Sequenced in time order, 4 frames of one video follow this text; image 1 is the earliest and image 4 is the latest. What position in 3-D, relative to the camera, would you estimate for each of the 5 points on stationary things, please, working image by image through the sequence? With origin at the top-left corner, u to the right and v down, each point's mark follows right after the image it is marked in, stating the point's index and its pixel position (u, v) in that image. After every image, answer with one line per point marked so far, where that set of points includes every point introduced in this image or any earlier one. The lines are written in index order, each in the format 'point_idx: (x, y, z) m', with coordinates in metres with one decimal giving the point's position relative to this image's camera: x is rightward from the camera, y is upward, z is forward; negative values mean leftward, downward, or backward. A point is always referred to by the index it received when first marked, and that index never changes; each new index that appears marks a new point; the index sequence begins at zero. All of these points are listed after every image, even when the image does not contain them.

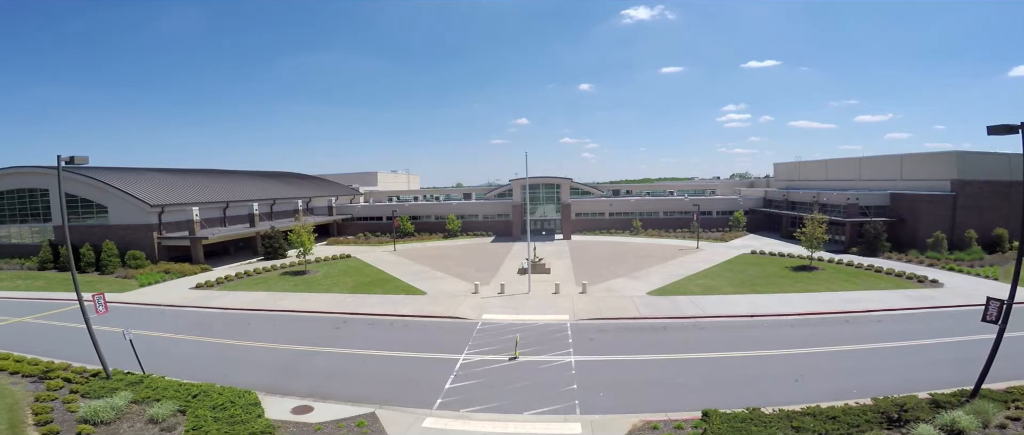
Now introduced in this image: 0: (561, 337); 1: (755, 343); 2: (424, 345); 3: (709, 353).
0: (+1.9, -4.6, +17.2) m
1: (+9.3, -4.8, +17.3) m
2: (-3.4, -4.9, +17.2) m
3: (+7.1, -4.8, +16.2) m
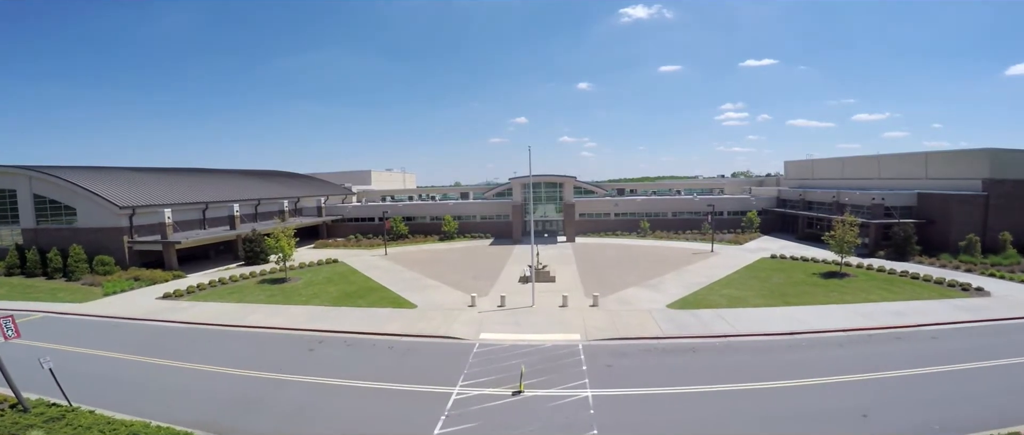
0: (+2.0, -4.7, +14.6) m
1: (+9.4, -4.9, +14.7) m
2: (-3.3, -5.1, +14.7) m
3: (+7.2, -5.0, +13.7) m
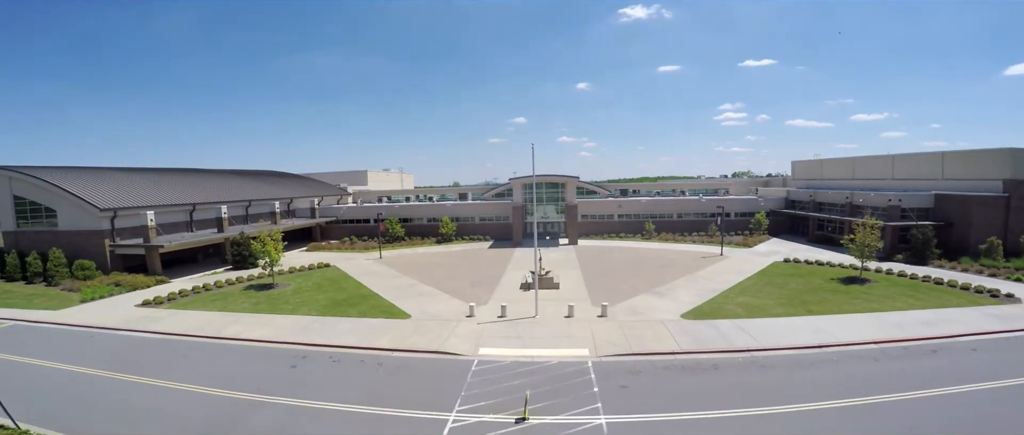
0: (+2.0, -4.8, +13.2) m
1: (+9.5, -5.0, +13.3) m
2: (-3.2, -5.2, +13.2) m
3: (+7.3, -5.1, +12.3) m
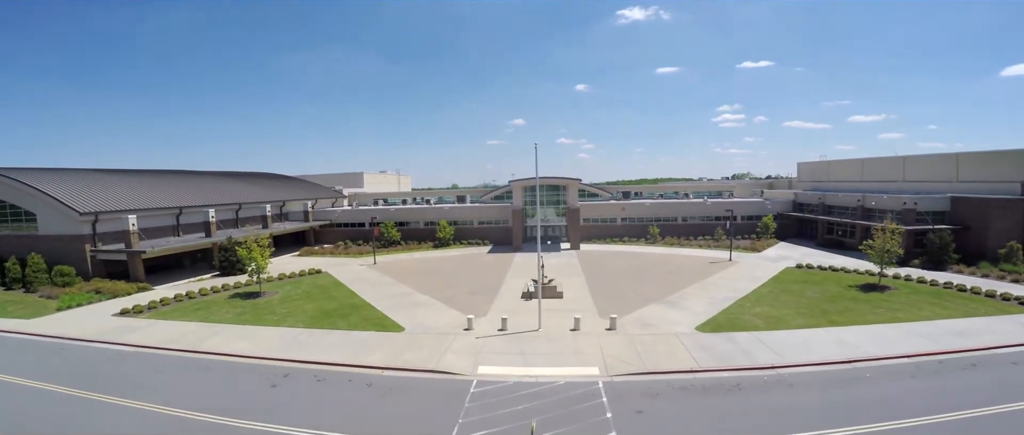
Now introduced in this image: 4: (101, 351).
0: (+2.1, -5.0, +11.9) m
1: (+9.5, -5.1, +12.1) m
2: (-3.1, -5.4, +11.9) m
3: (+7.4, -5.2, +11.0) m
4: (-16.9, -5.6, +18.9) m
